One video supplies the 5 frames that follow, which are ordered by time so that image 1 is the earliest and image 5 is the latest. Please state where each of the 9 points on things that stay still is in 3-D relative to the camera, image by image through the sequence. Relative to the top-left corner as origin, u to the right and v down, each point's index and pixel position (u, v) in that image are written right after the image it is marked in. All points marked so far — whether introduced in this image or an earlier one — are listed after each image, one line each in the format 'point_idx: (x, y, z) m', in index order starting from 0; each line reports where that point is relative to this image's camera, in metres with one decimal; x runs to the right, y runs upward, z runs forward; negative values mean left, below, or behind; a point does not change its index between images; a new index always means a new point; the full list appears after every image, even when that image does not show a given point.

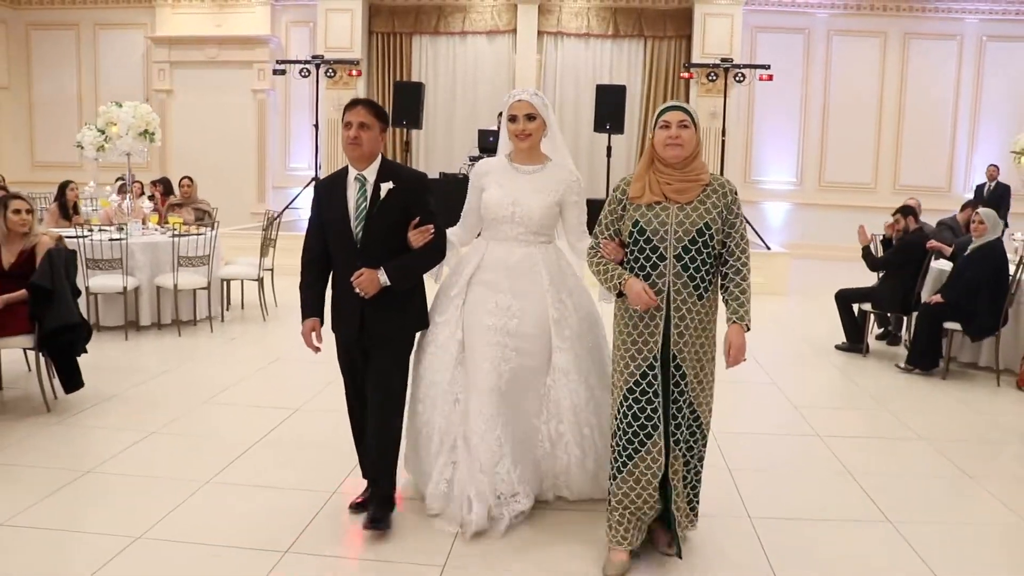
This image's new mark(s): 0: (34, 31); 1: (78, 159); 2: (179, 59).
0: (-6.1, +3.3, +13.3) m
1: (-5.5, +1.6, +13.3) m
2: (-4.1, +2.8, +12.6) m
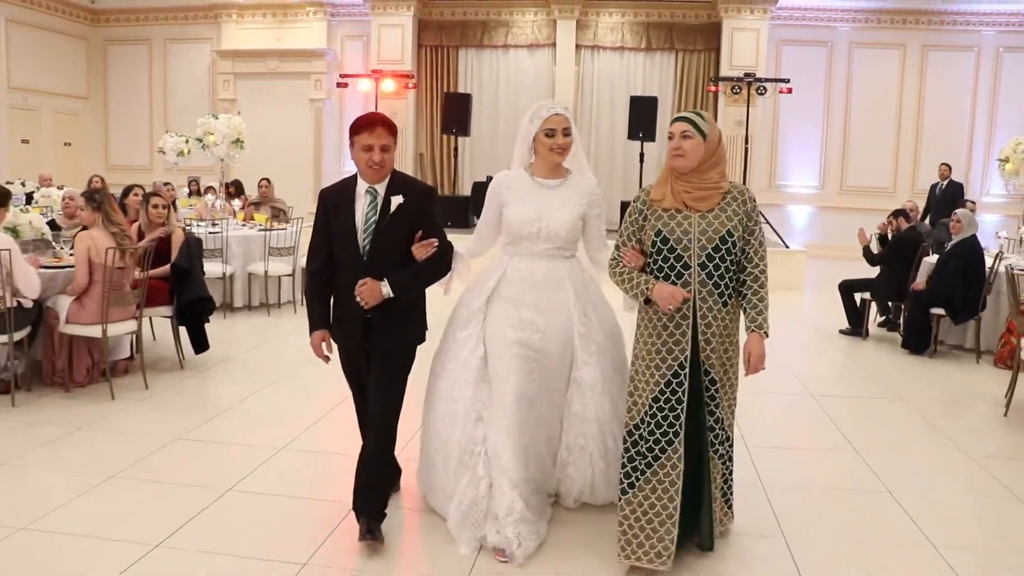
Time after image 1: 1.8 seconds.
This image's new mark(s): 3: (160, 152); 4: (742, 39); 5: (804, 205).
0: (-5.6, +3.4, +14.4) m
1: (-5.0, +1.7, +14.4) m
2: (-3.6, +2.9, +13.6) m
3: (-3.6, +1.4, +10.7) m
4: (+2.7, +2.9, +12.0) m
5: (+3.6, +1.0, +12.8) m
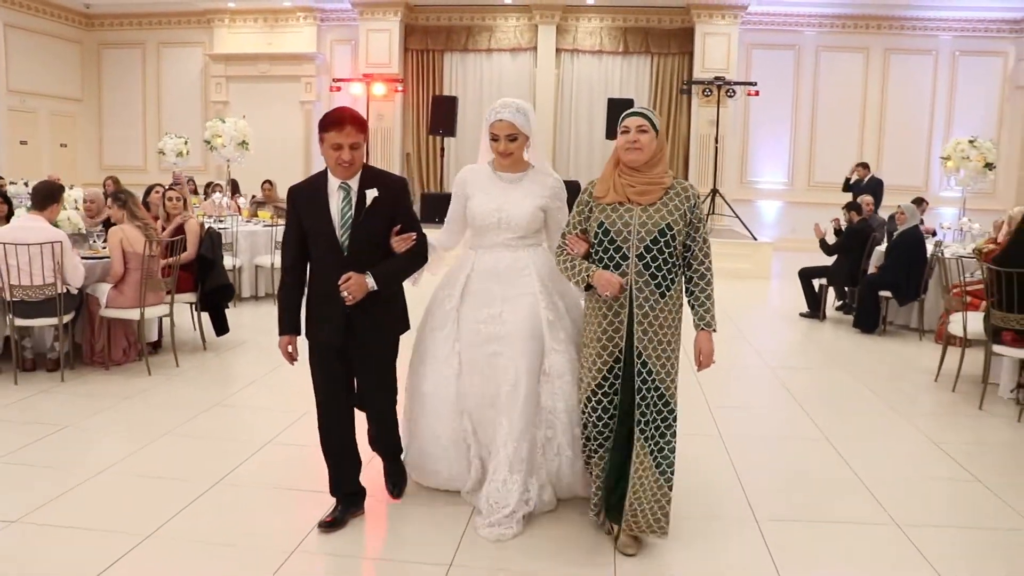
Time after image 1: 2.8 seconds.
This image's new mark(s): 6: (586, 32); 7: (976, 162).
0: (-5.8, +3.4, +14.9) m
1: (-5.2, +1.8, +14.8) m
2: (-3.8, +2.9, +14.1) m
3: (-3.8, +1.5, +11.2) m
4: (+2.4, +3.0, +12.6) m
5: (+3.4, +1.1, +13.5) m
6: (+0.9, +3.3, +13.3) m
7: (+3.2, +0.9, +7.2) m
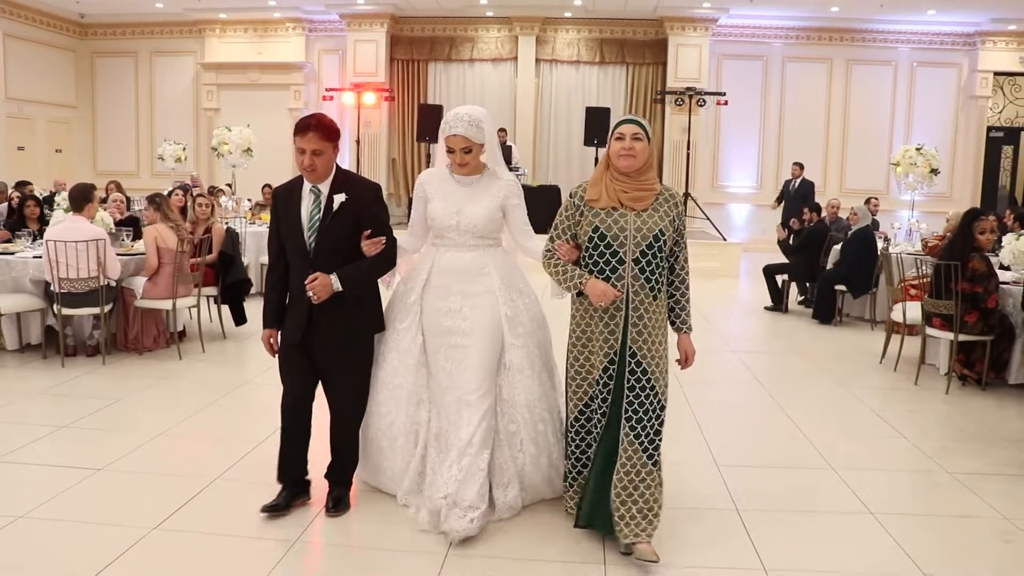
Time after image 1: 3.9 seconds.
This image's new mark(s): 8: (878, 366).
0: (-6.1, +3.4, +15.4) m
1: (-5.5, +1.8, +15.3) m
2: (-4.0, +2.9, +14.7) m
3: (-4.0, +1.5, +11.7) m
4: (+2.2, +3.0, +13.3) m
5: (+3.1, +1.1, +14.1) m
6: (+0.7, +3.3, +13.9) m
7: (+3.1, +0.9, +7.9) m
8: (+2.1, -0.4, +5.9) m
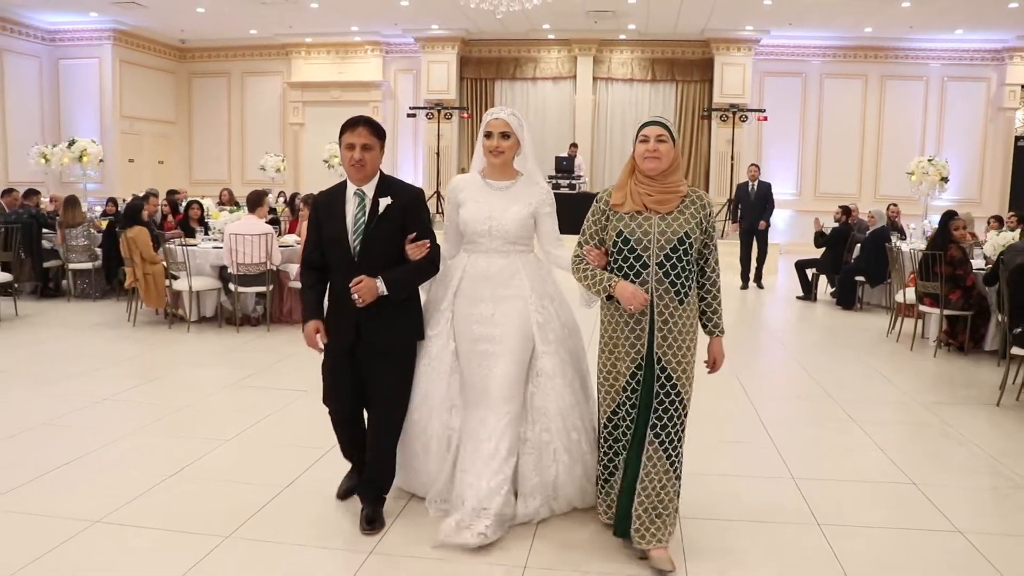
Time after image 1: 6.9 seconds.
0: (-5.2, +3.4, +17.0) m
1: (-4.6, +1.8, +16.9) m
2: (-3.1, +2.9, +16.2) m
3: (-3.2, +1.5, +13.2) m
4: (+3.1, +3.0, +14.6) m
5: (+4.0, +1.2, +15.4) m
6: (+1.6, +3.3, +15.3) m
7: (+3.7, +1.0, +9.1) m
8: (+2.6, -0.4, +7.2) m
